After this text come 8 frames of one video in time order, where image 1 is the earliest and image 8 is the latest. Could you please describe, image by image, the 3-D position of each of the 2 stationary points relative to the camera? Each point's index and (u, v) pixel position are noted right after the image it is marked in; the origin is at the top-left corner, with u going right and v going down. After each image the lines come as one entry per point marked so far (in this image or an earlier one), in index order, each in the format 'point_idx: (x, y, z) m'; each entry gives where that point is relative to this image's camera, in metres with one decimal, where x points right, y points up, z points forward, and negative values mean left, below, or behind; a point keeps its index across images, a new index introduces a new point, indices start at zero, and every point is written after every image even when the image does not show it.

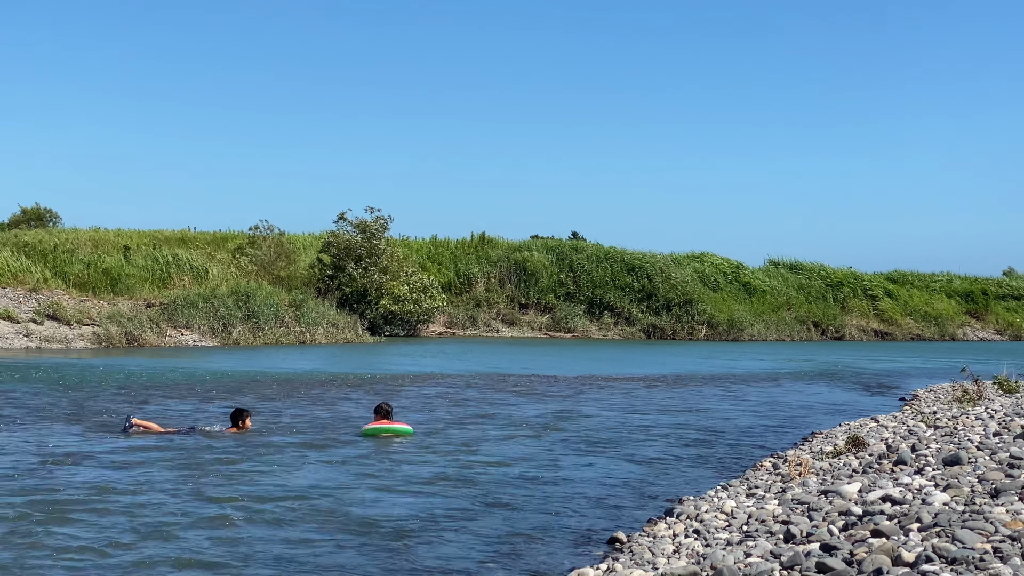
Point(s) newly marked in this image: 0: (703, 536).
0: (+2.2, -2.7, +10.3) m
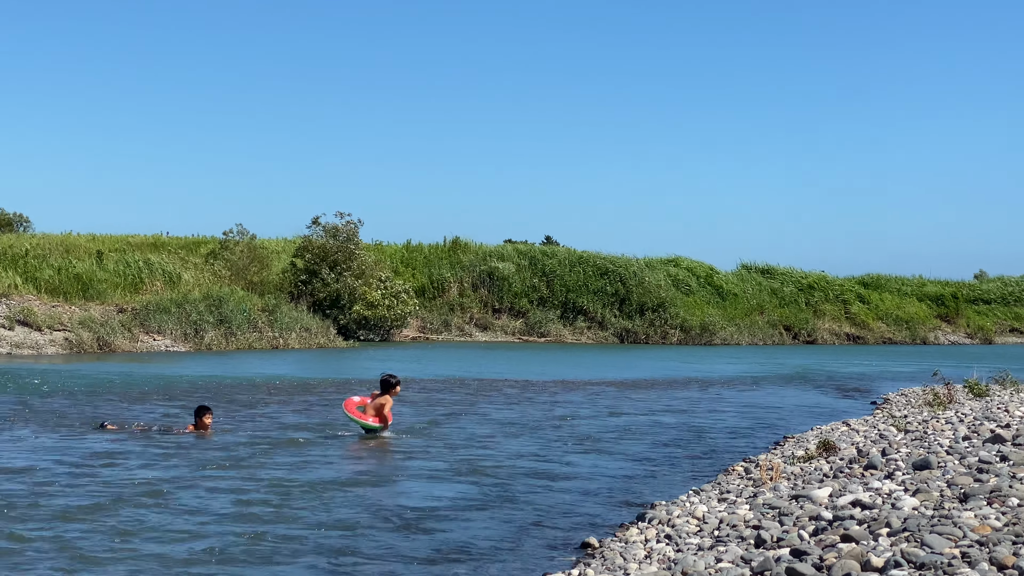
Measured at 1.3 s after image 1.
0: (+1.8, -2.7, +10.1) m
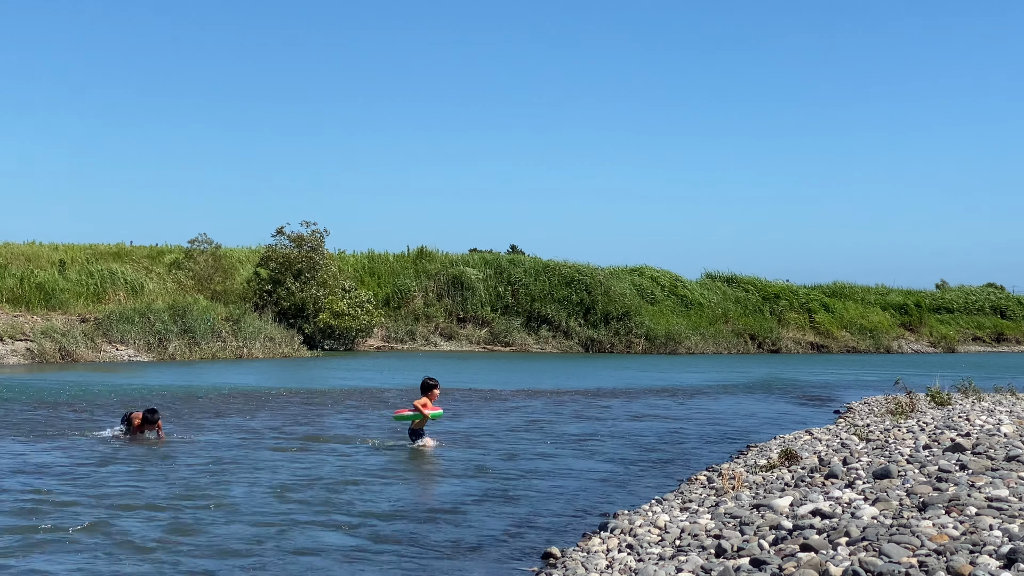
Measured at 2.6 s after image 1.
0: (+1.3, -2.7, +9.9) m
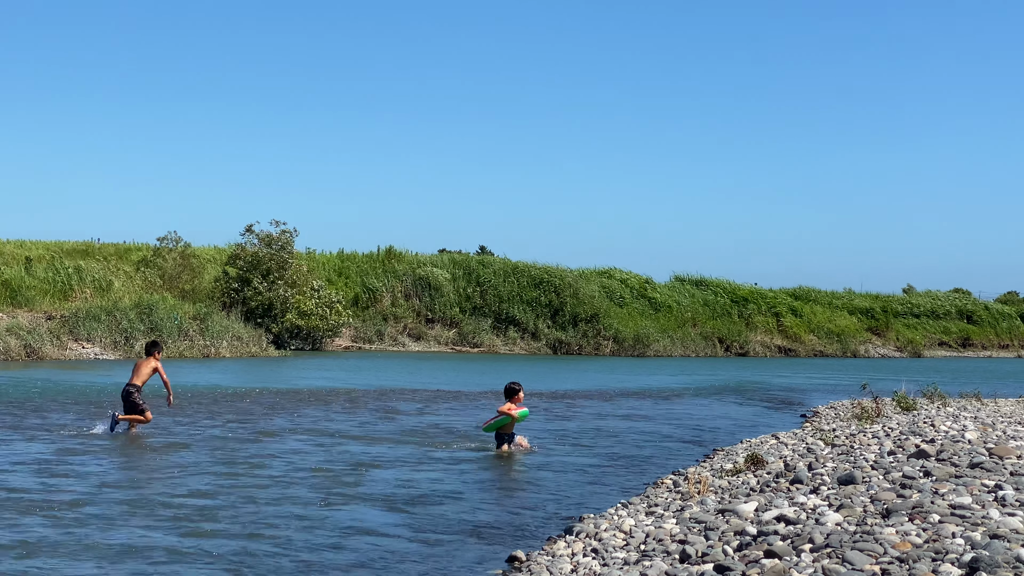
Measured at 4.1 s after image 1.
0: (+0.9, -2.8, +9.8) m
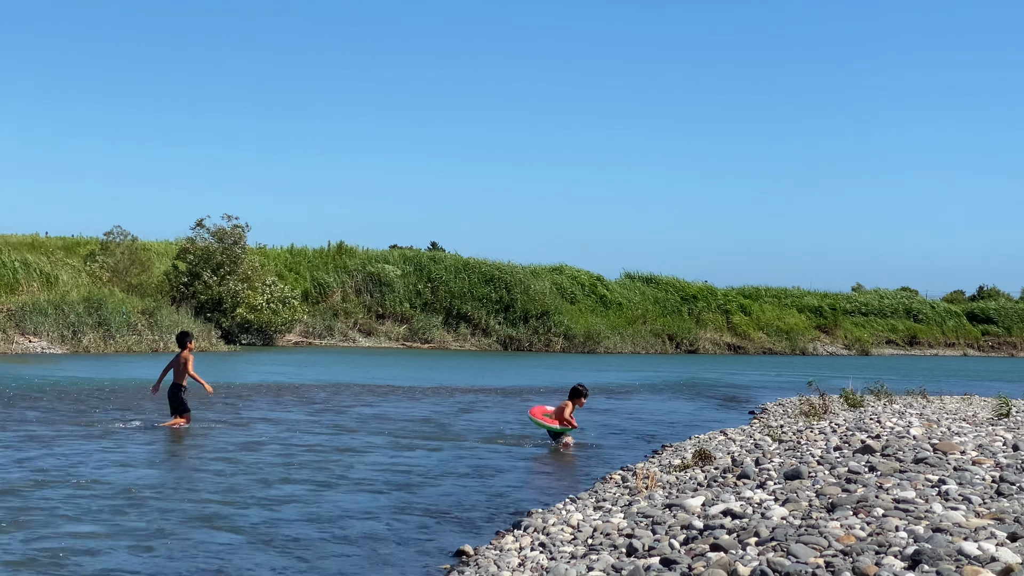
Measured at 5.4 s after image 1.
0: (+0.3, -2.7, +9.6) m
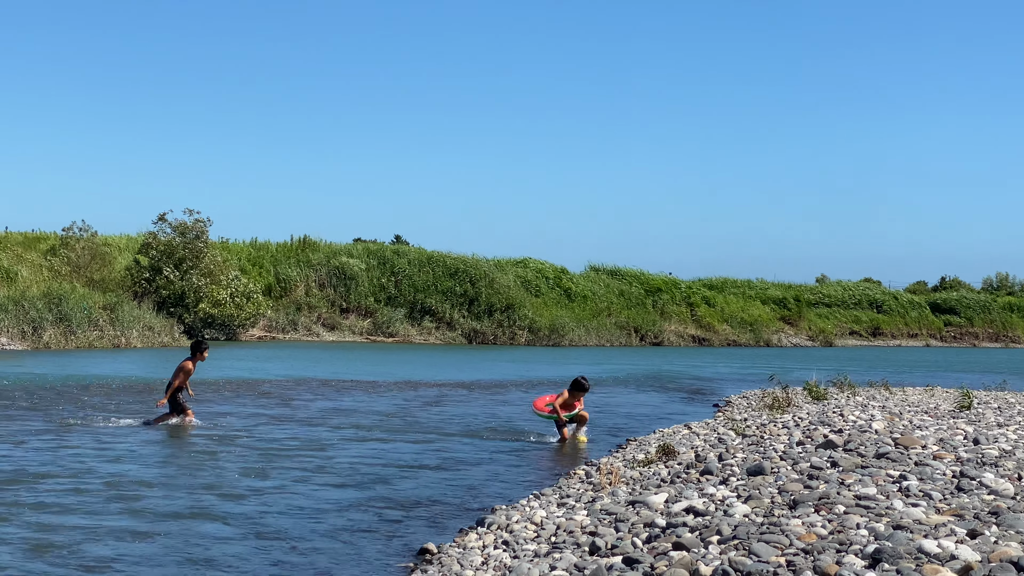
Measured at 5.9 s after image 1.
0: (-0.1, -2.6, +9.5) m
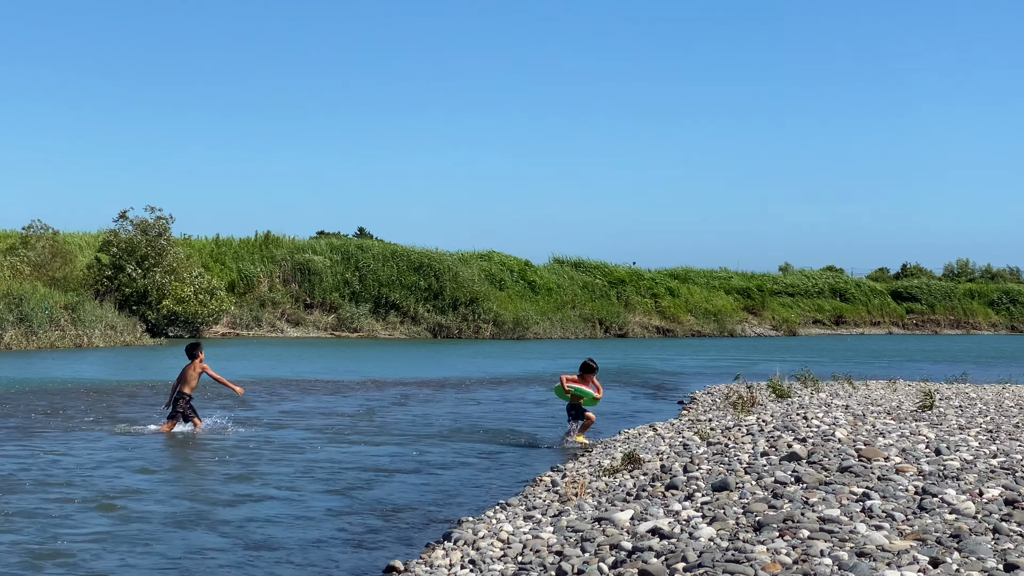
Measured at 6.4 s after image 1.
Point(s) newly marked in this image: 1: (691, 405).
0: (-0.4, -2.9, +9.4) m
1: (+2.6, -1.7, +13.6) m
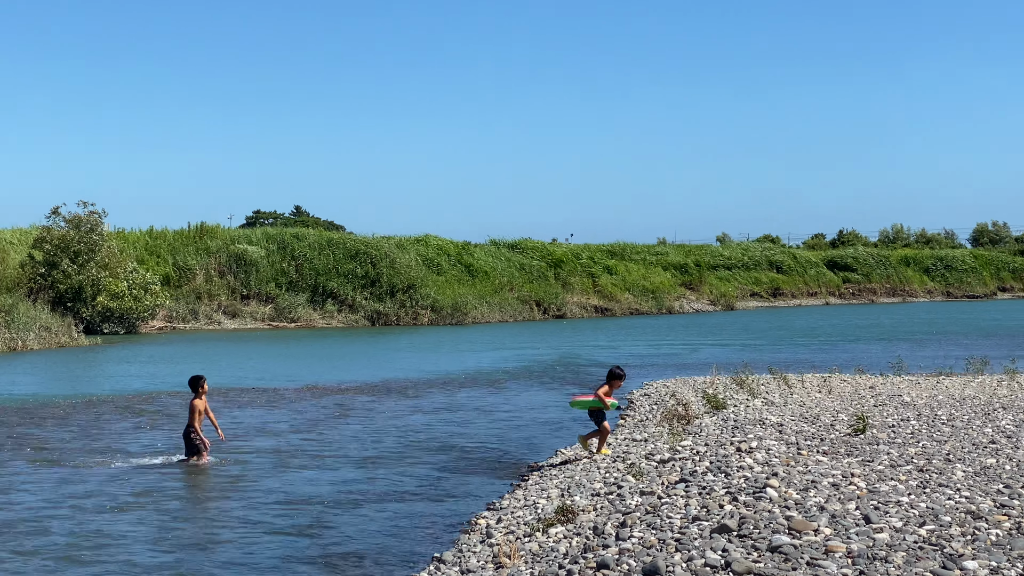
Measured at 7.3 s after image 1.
0: (-1.0, -3.8, +8.9) m
1: (+1.6, -1.7, +13.0) m
